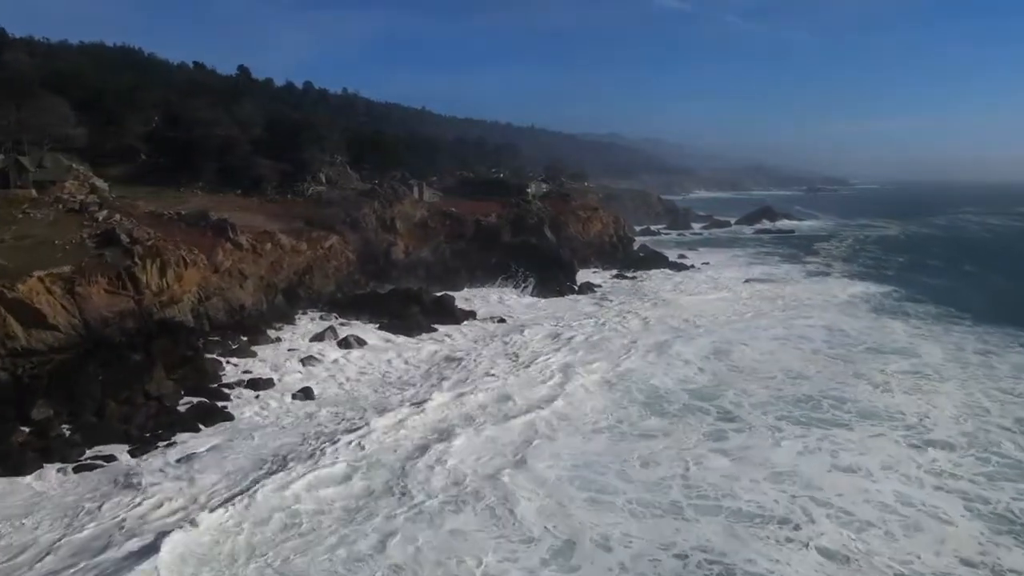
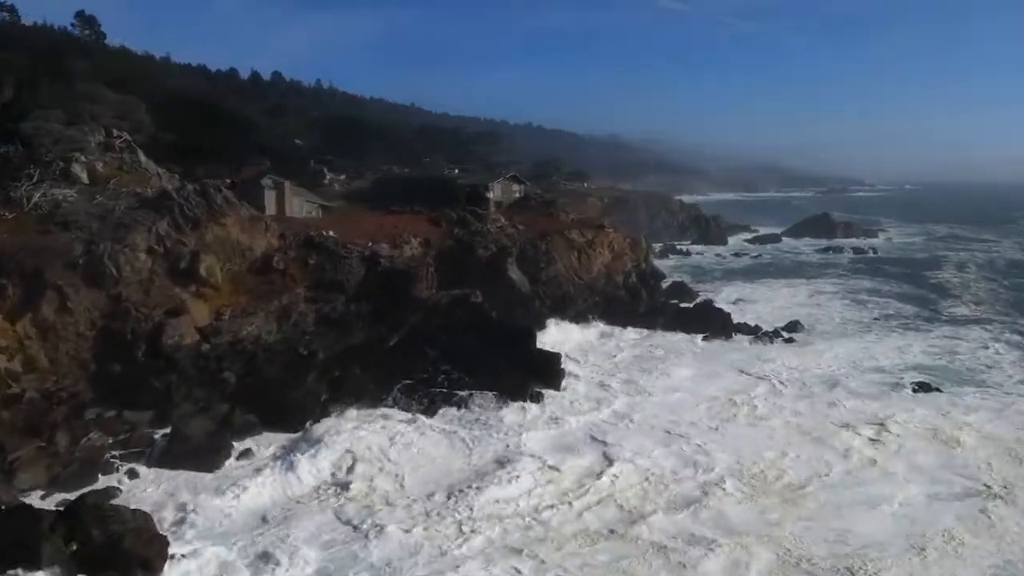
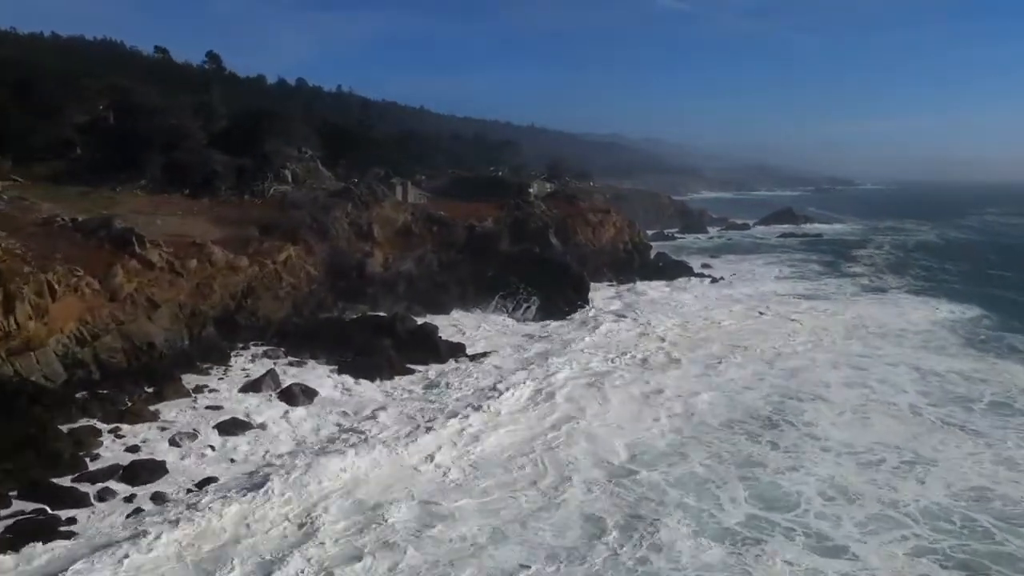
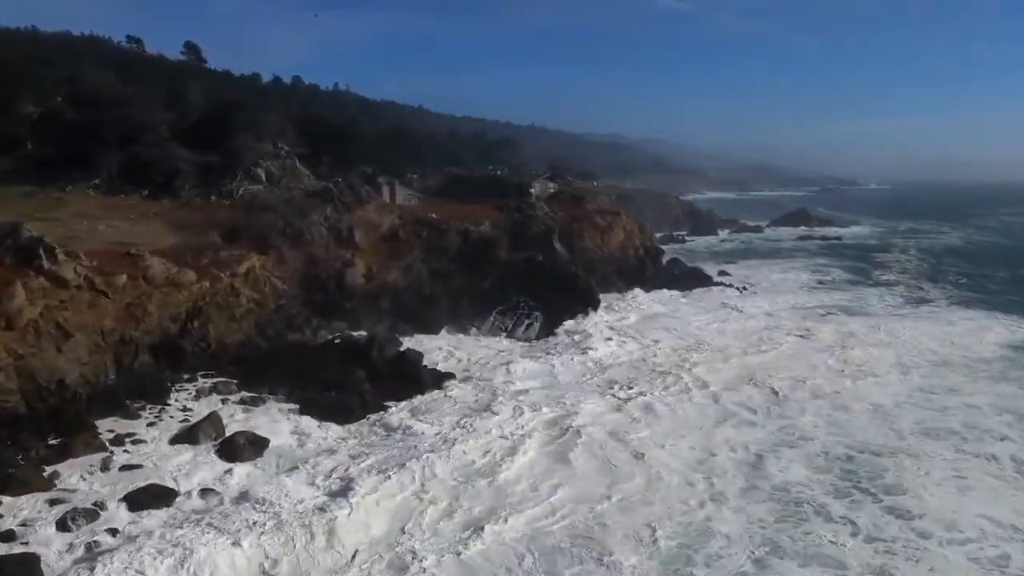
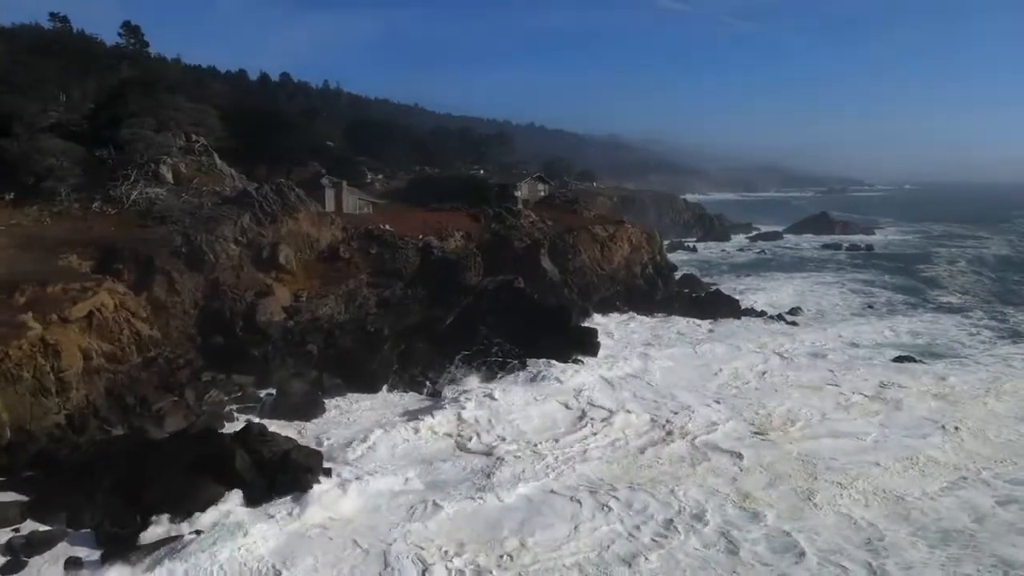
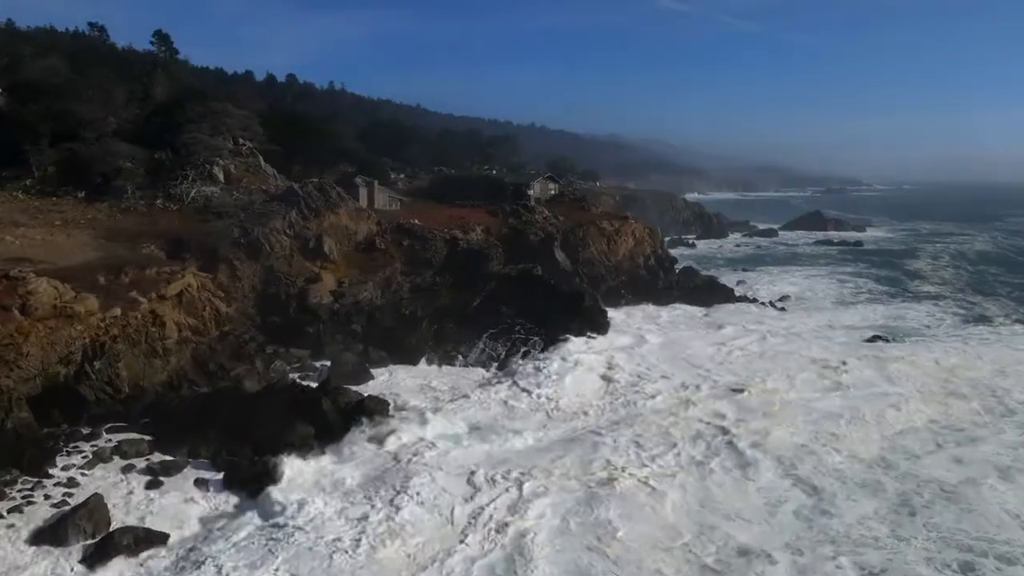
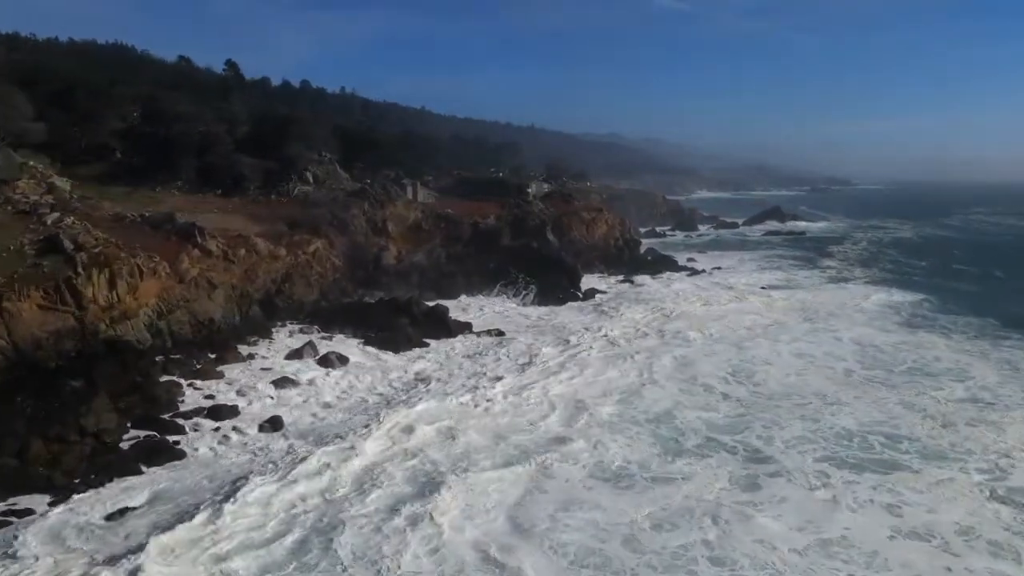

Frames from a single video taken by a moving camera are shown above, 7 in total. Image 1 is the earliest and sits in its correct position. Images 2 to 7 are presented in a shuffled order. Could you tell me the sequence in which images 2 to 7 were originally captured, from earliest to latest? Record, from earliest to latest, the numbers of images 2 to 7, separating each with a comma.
7, 3, 4, 6, 5, 2
